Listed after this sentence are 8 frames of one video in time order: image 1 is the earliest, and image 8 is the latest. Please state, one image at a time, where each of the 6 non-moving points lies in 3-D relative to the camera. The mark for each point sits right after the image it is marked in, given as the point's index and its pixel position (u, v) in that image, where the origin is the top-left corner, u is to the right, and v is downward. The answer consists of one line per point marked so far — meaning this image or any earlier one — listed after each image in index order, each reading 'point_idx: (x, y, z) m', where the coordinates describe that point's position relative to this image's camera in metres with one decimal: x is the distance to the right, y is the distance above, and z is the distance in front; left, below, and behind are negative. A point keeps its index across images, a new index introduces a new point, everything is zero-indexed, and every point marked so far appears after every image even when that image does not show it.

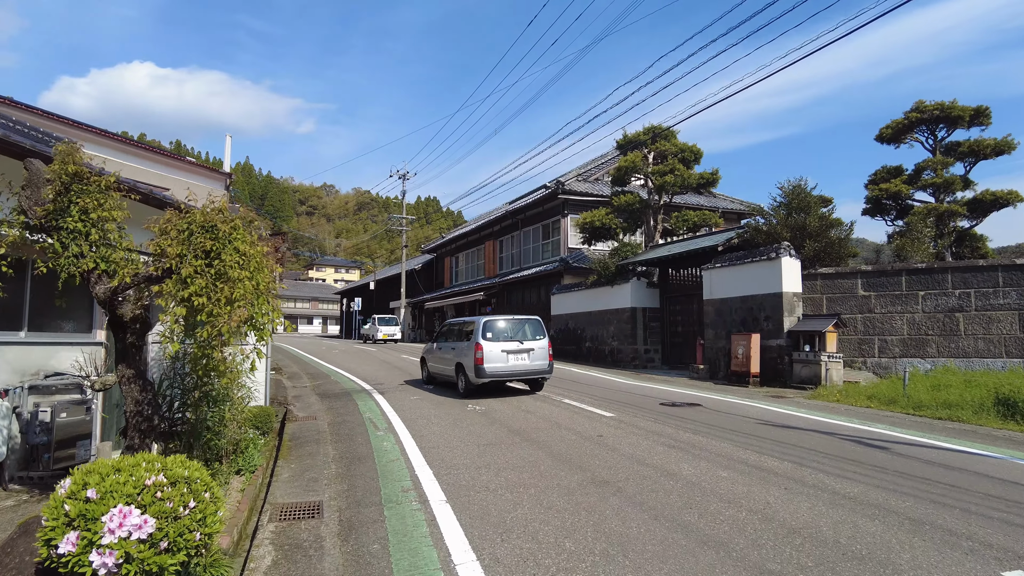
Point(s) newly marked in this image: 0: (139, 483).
0: (-1.6, -0.8, +2.8) m
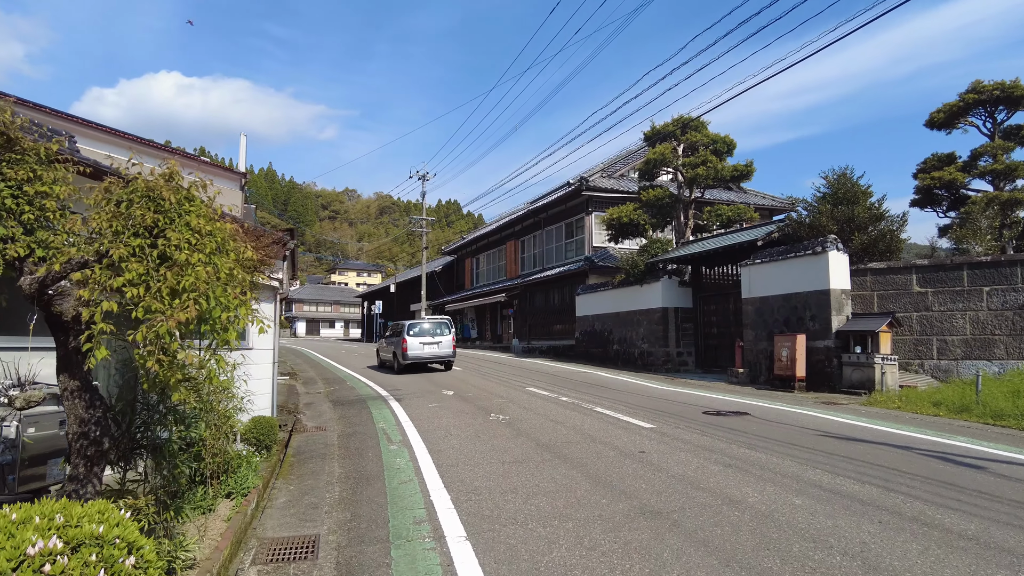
0: (-1.5, -0.8, +2.0) m
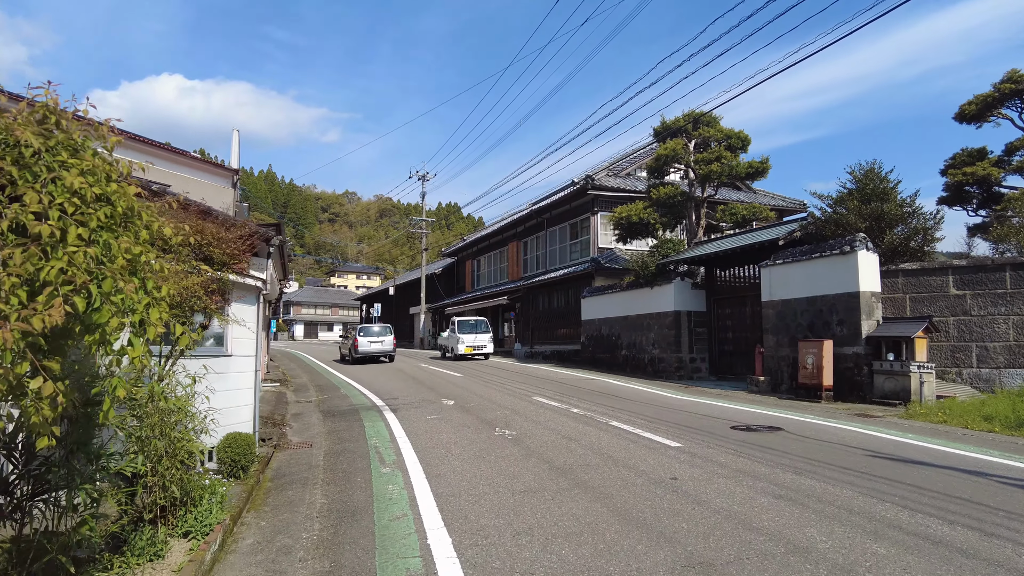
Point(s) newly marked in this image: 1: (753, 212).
0: (-1.4, -0.8, +1.1) m
1: (+6.5, +2.0, +17.4) m
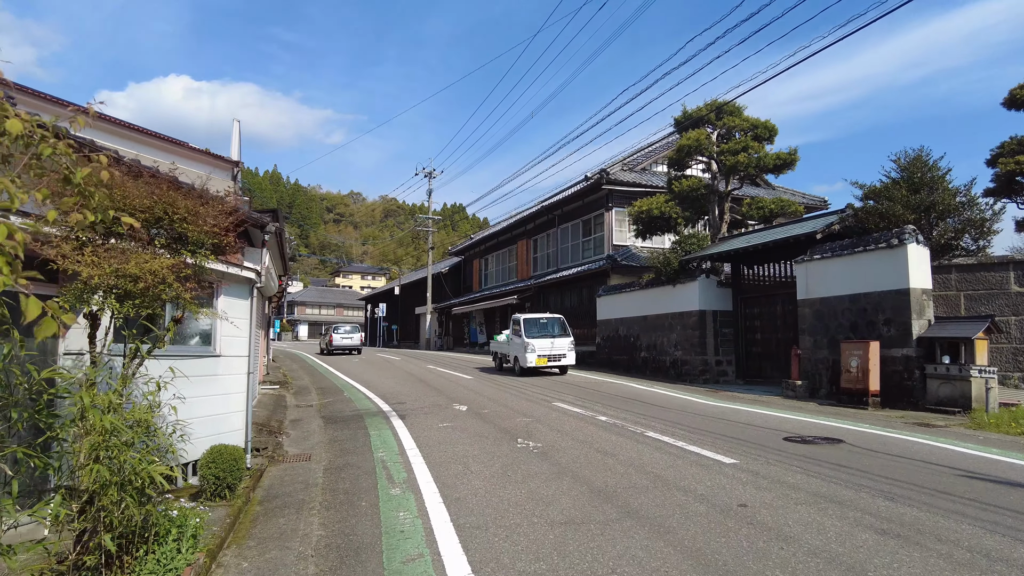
0: (-1.2, -0.7, +0.2) m
1: (+6.8, +2.1, +16.5) m
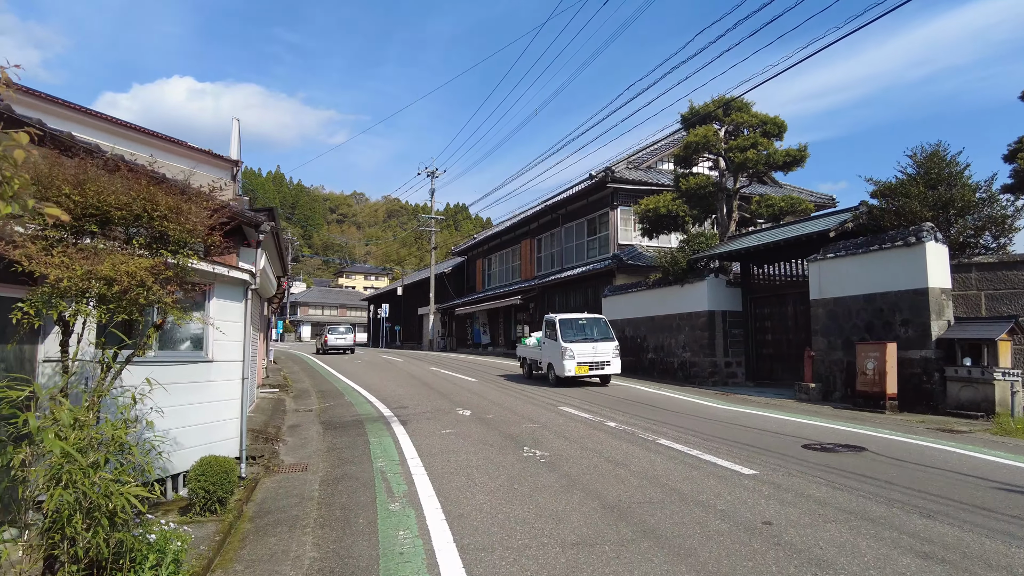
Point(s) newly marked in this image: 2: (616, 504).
0: (-1.2, -0.7, -0.1) m
1: (+6.9, +2.1, +16.1) m
2: (+0.7, -1.6, +4.7) m
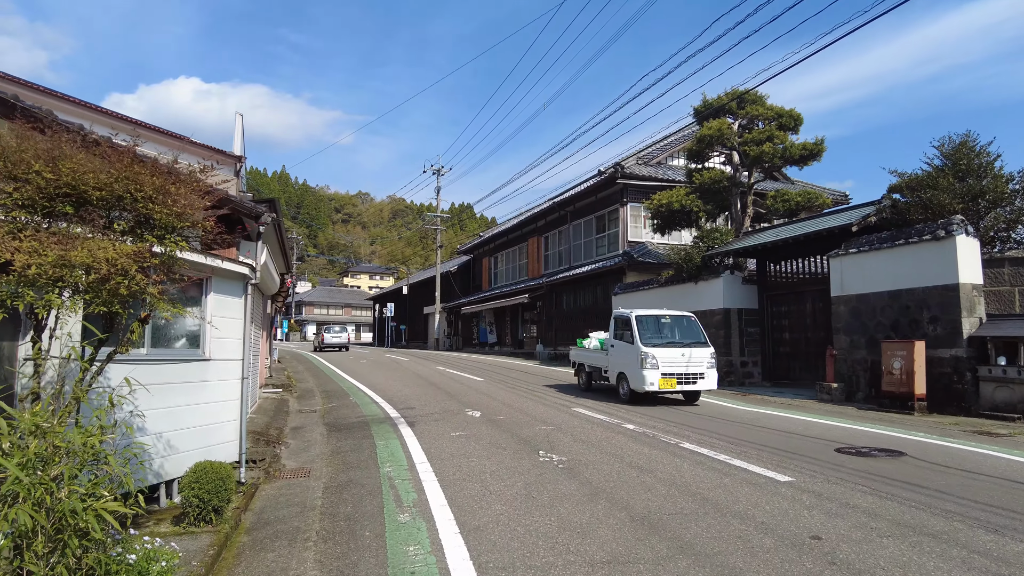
0: (-1.1, -0.6, -0.5) m
1: (+7.1, +2.2, +15.7) m
2: (+0.9, -1.5, +4.3) m
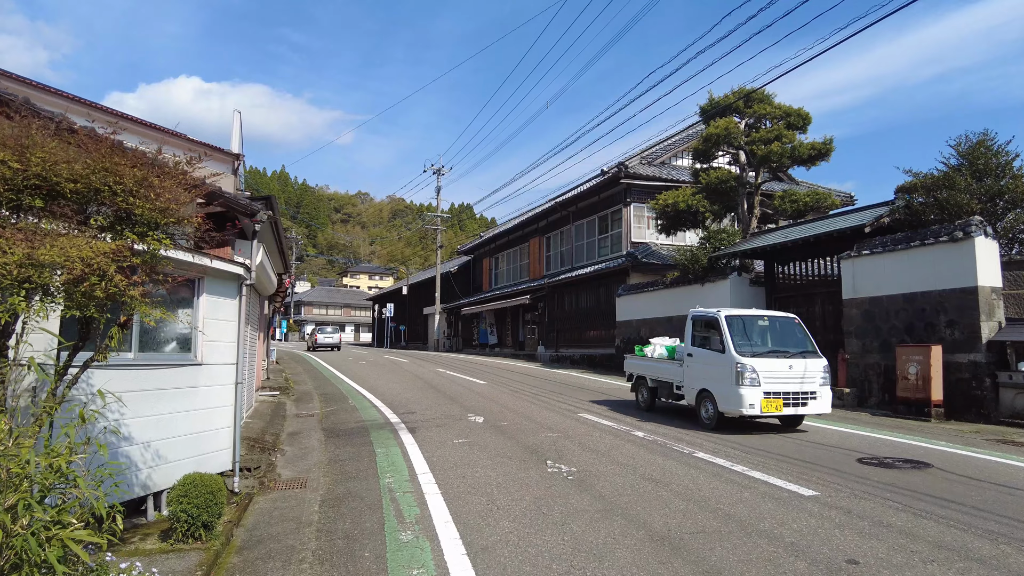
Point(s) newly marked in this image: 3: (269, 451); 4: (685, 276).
0: (-1.0, -0.6, -0.8) m
1: (+7.2, +2.1, +15.4) m
2: (+0.9, -1.5, +4.0) m
3: (-2.8, -1.8, +7.3) m
4: (+4.1, +0.3, +15.3) m
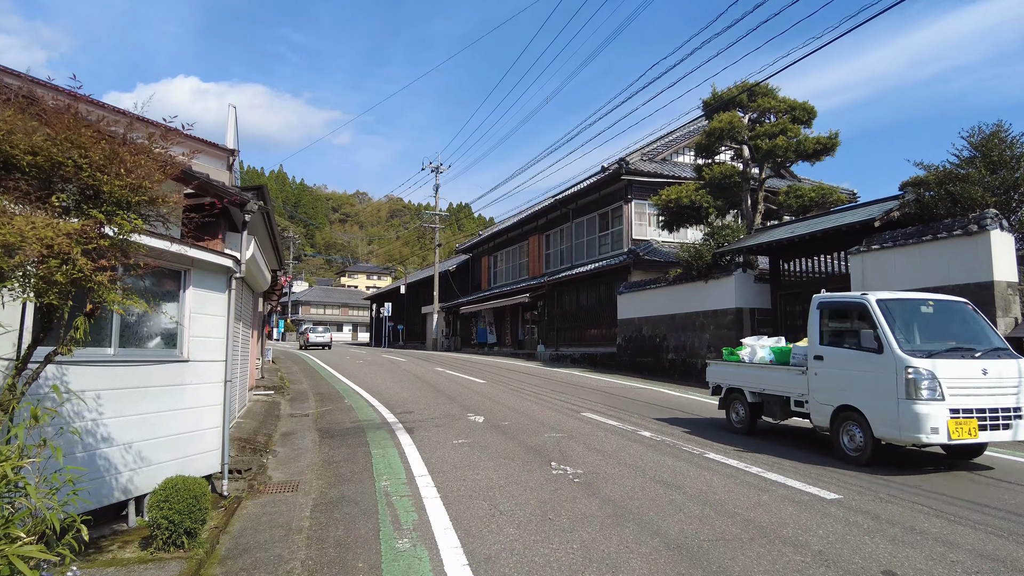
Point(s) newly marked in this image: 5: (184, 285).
0: (-0.9, -0.6, -1.1) m
1: (+7.2, +2.2, +15.1) m
2: (+1.0, -1.5, +3.7) m
3: (-2.7, -1.8, +7.0) m
4: (+4.1, +0.4, +15.0) m
5: (-2.8, 0.0, +5.6) m
